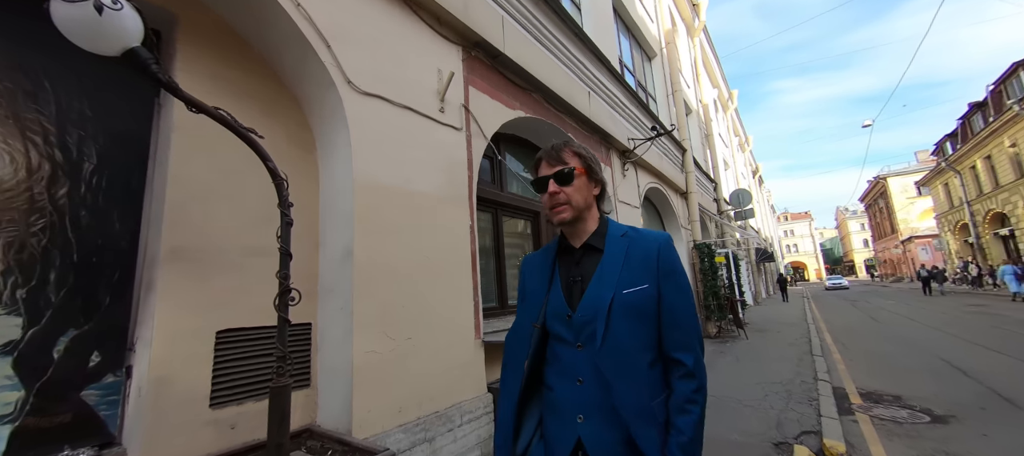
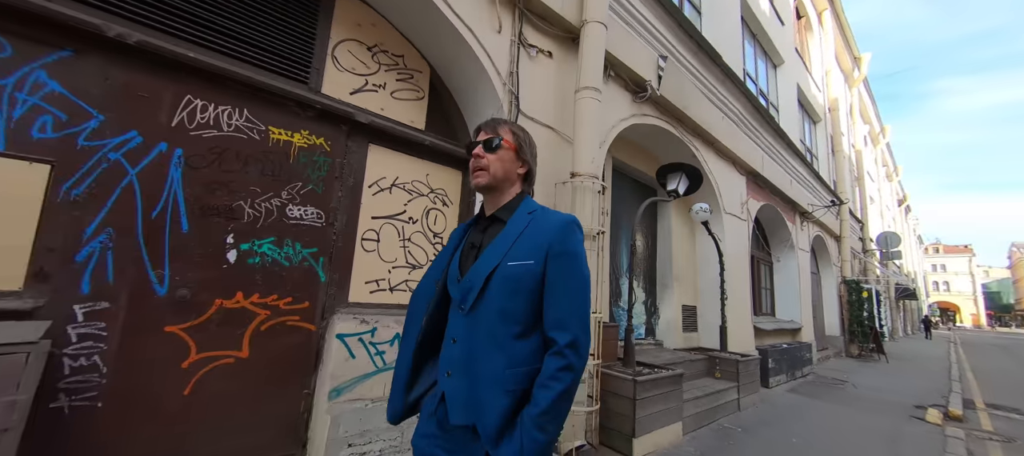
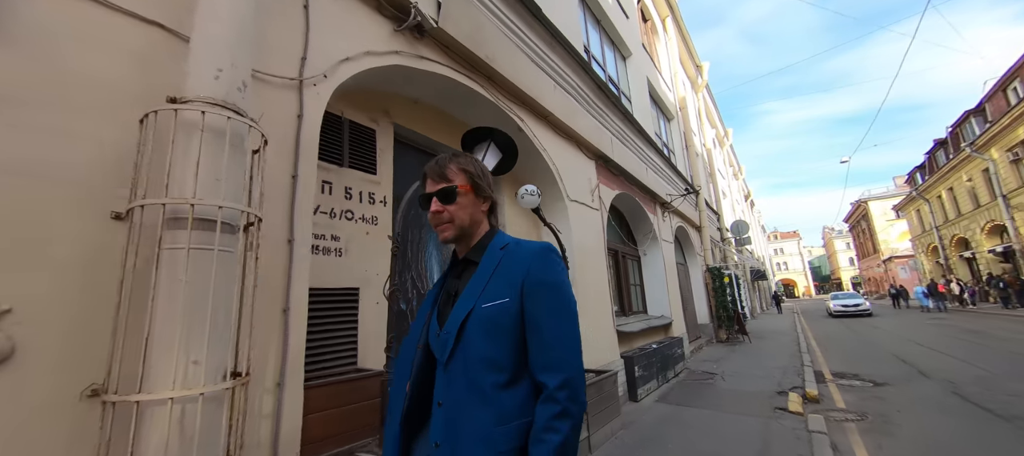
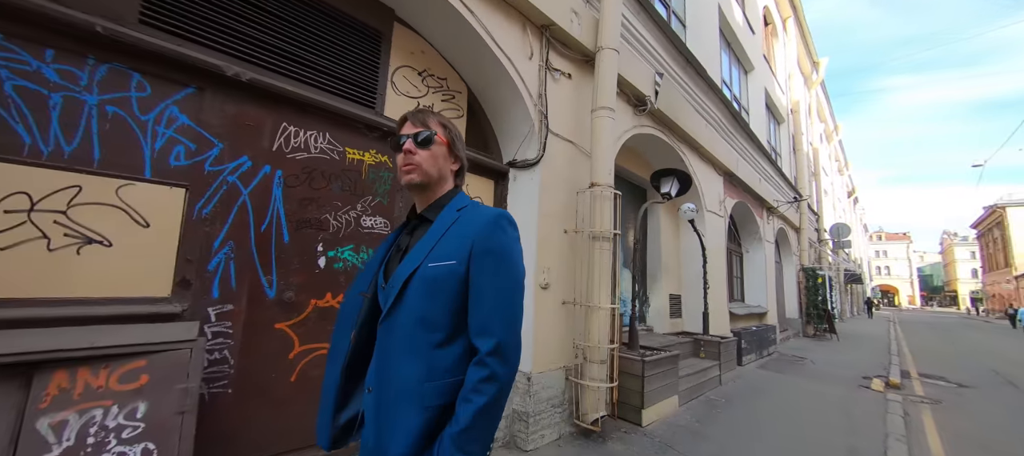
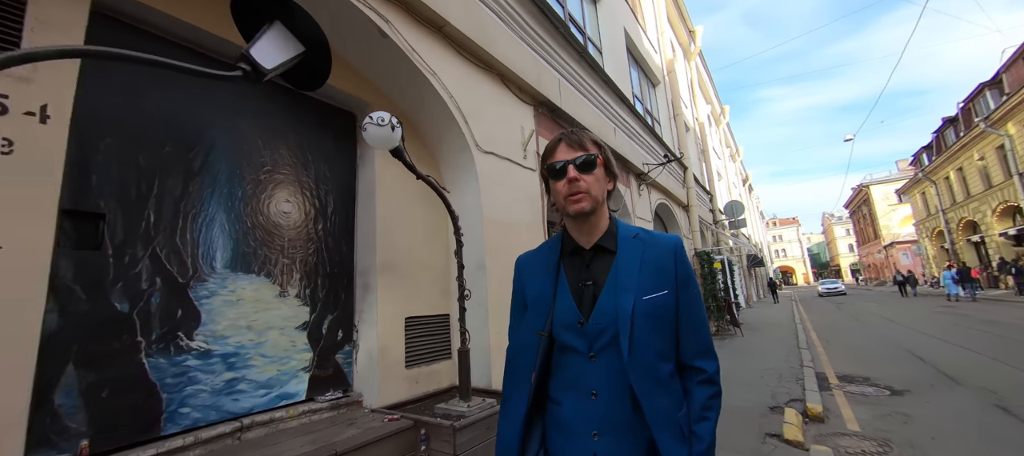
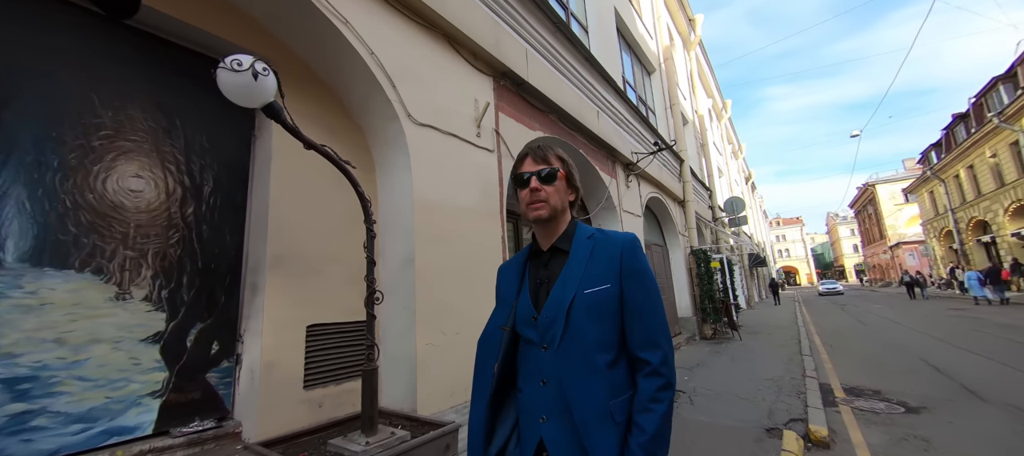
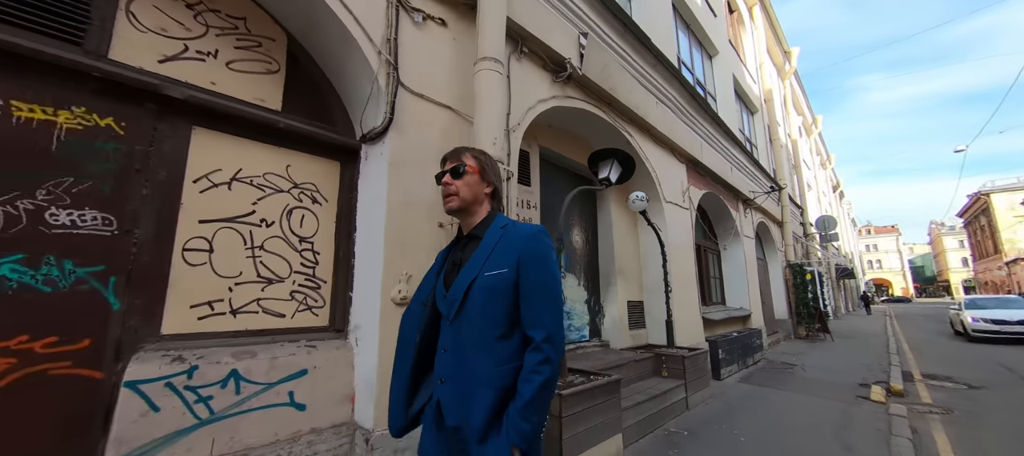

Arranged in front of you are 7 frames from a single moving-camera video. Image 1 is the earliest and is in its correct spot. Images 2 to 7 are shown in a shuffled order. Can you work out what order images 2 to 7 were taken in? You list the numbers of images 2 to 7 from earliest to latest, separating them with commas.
6, 5, 3, 7, 2, 4
